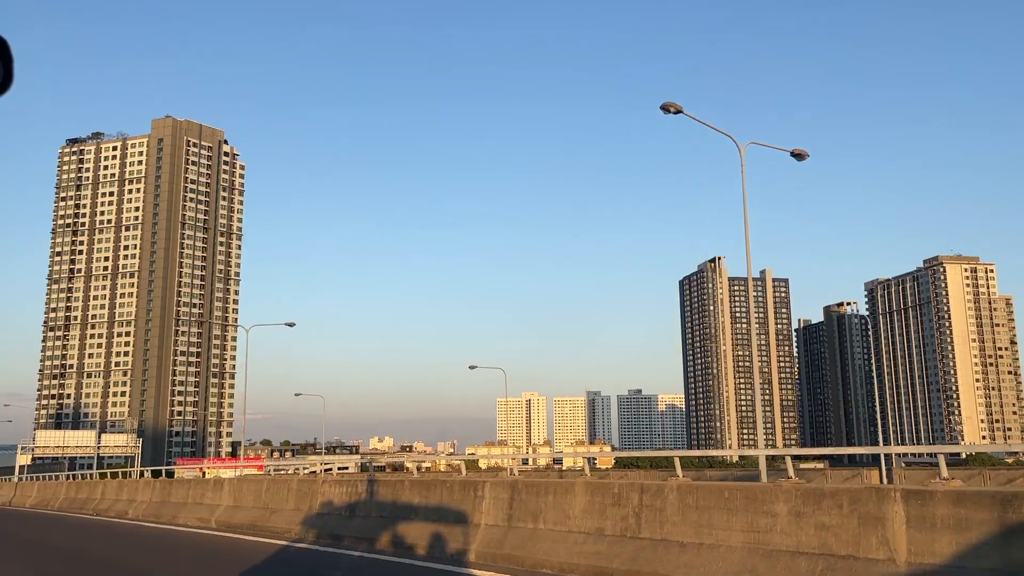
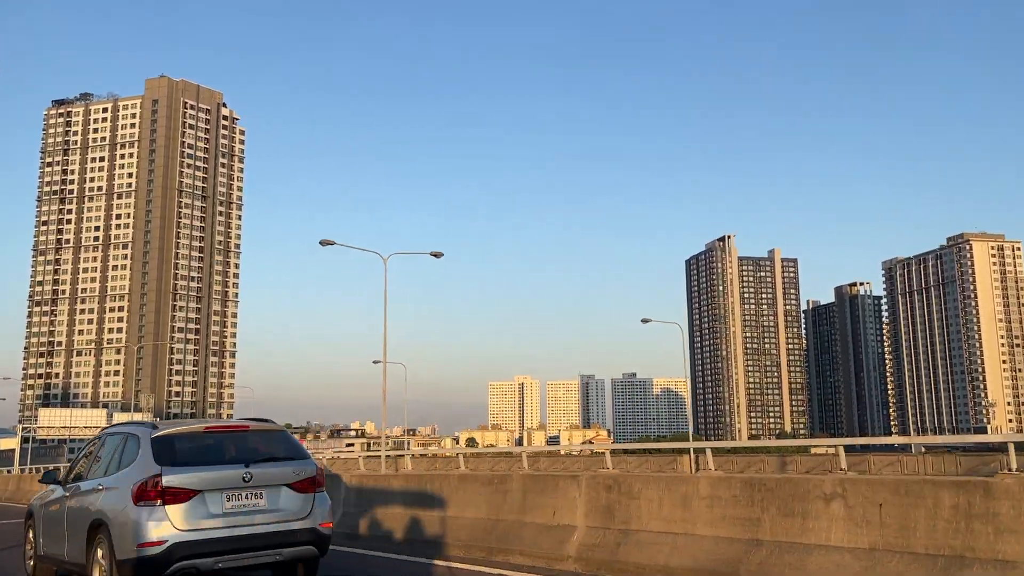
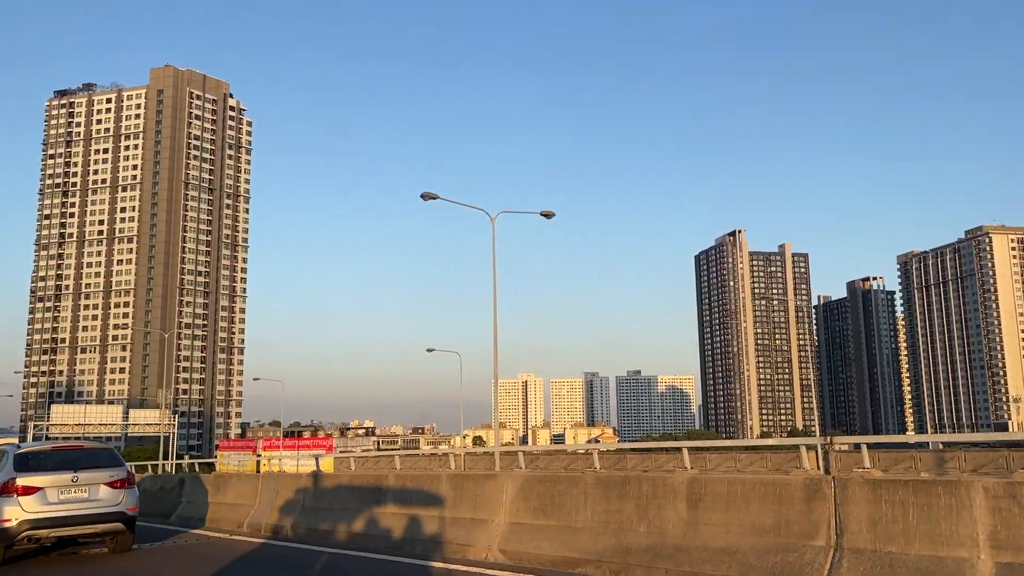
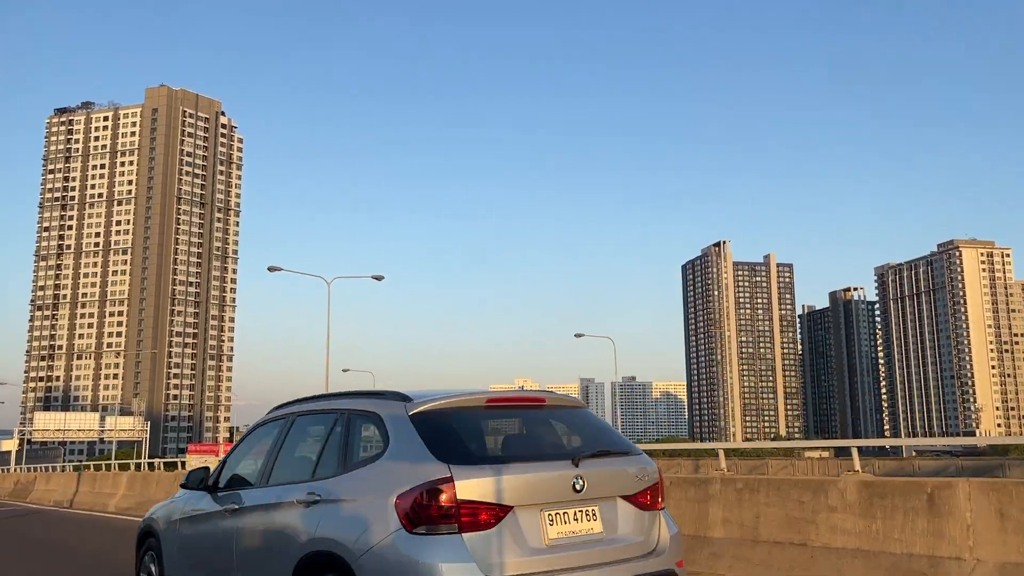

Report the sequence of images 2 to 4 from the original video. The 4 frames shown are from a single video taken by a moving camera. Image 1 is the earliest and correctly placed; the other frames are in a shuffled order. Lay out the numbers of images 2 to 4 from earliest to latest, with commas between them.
4, 2, 3
